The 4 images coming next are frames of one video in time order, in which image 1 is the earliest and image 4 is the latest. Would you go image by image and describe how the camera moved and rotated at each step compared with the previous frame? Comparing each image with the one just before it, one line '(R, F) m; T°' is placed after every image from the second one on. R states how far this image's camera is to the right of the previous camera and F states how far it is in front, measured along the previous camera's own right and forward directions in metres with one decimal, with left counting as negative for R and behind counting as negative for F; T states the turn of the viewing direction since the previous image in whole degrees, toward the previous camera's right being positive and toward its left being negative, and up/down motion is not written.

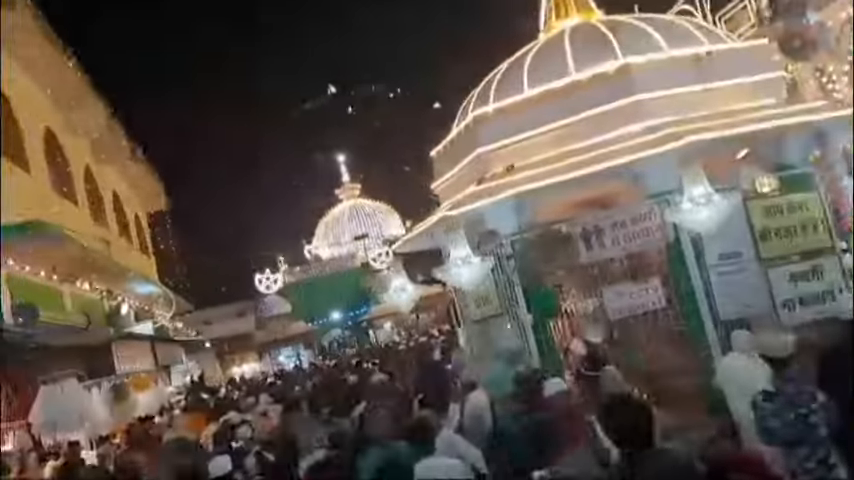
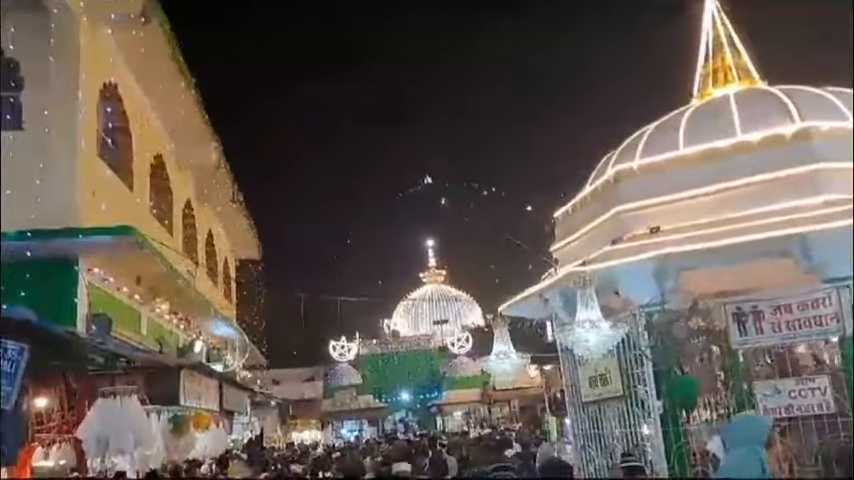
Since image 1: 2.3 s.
(-0.3, +1.0) m; -6°
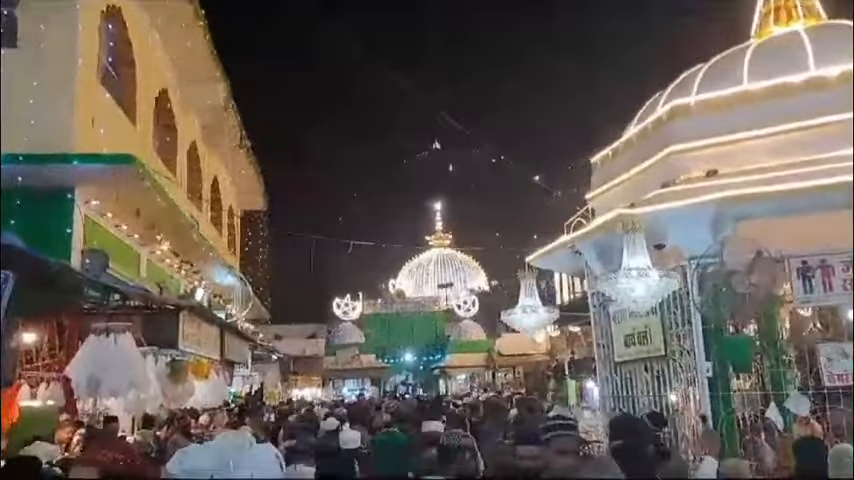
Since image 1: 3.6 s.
(-0.2, +0.7) m; 0°
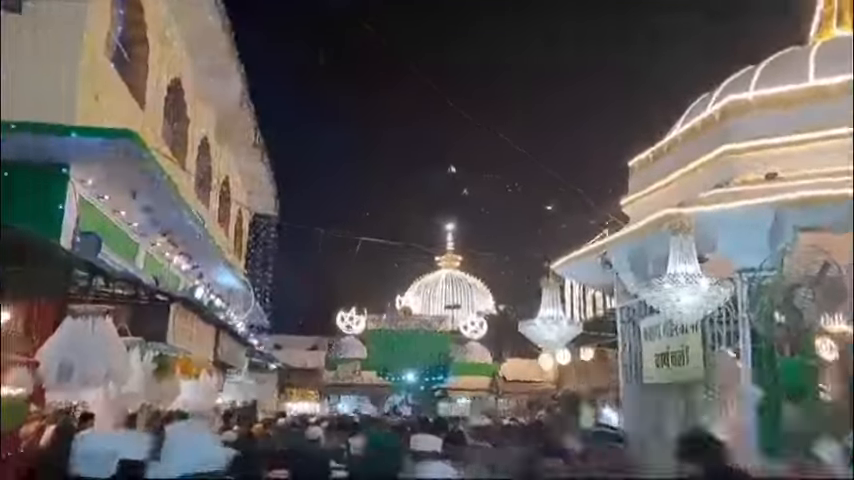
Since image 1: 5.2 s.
(-0.1, +0.7) m; -1°
